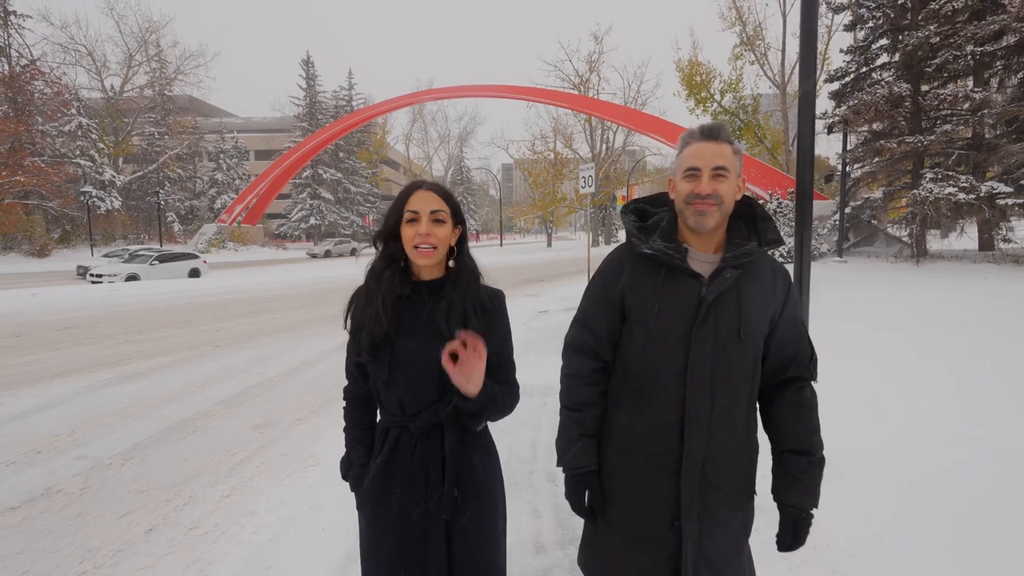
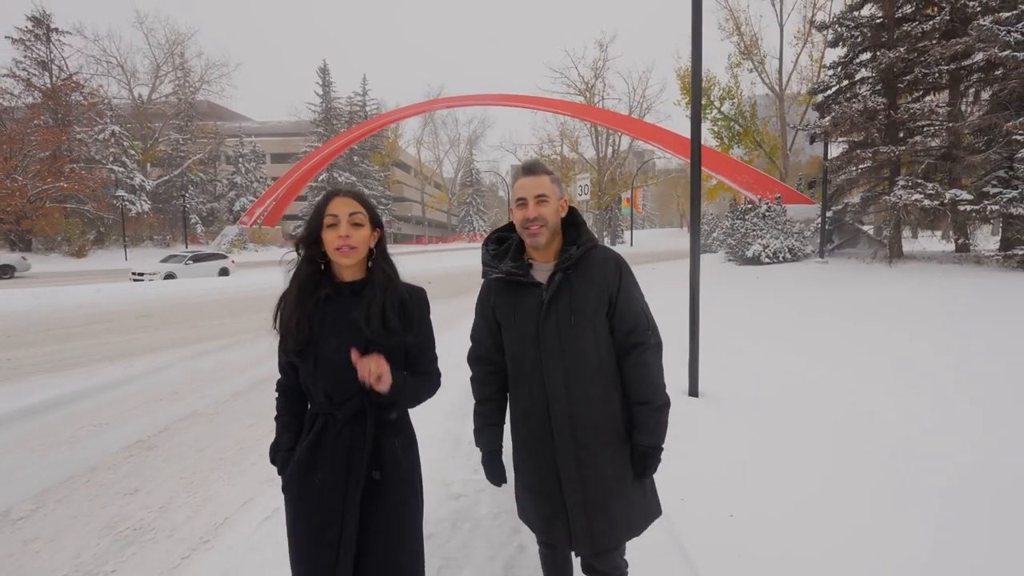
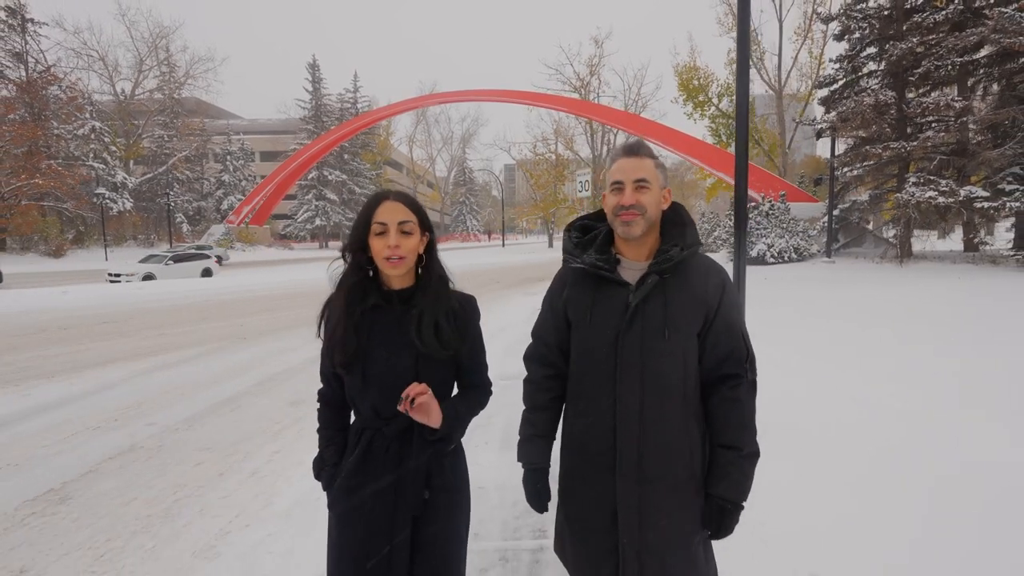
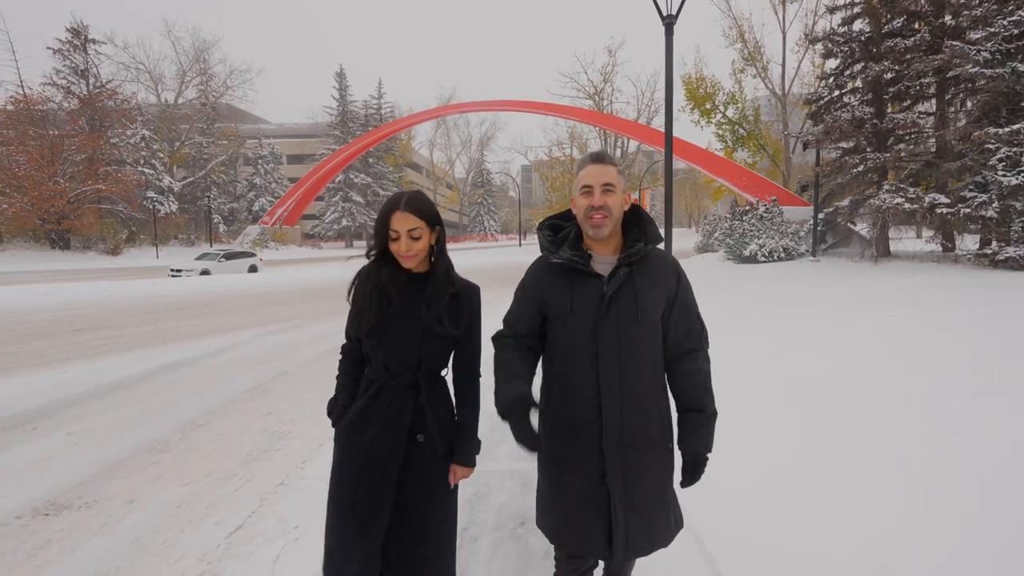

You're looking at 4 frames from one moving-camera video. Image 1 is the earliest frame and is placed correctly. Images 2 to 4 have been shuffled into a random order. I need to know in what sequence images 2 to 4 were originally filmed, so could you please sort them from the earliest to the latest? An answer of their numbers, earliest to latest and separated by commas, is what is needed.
3, 2, 4
